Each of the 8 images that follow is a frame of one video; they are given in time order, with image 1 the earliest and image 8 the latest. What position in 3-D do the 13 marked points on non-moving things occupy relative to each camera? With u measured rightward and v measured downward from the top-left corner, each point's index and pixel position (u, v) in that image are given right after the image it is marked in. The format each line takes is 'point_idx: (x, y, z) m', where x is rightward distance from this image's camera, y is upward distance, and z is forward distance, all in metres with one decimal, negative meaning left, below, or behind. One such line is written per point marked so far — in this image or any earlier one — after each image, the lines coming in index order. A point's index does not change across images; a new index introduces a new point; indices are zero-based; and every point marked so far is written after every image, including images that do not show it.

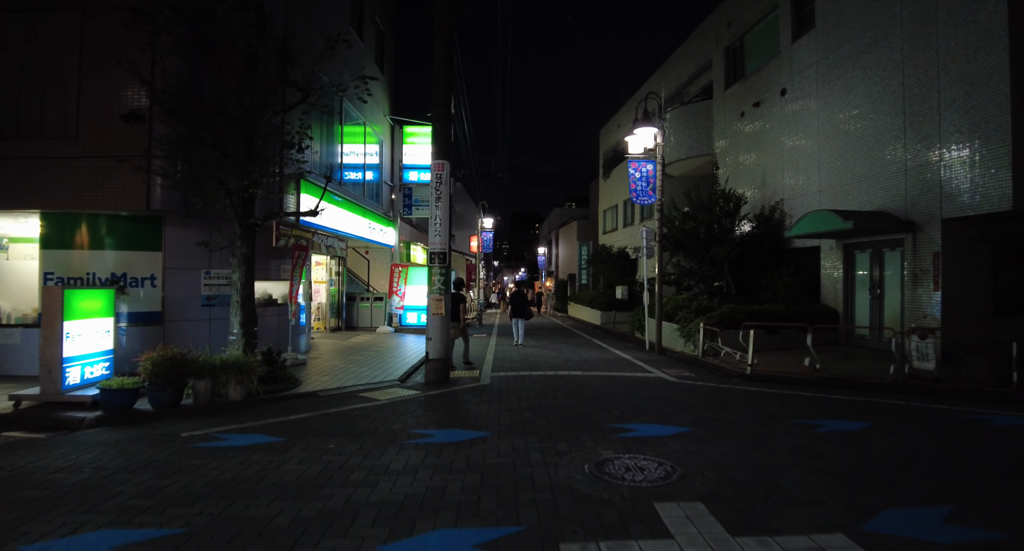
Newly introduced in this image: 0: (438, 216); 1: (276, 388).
0: (-1.3, +1.0, +8.5) m
1: (-3.8, -1.8, +8.0) m
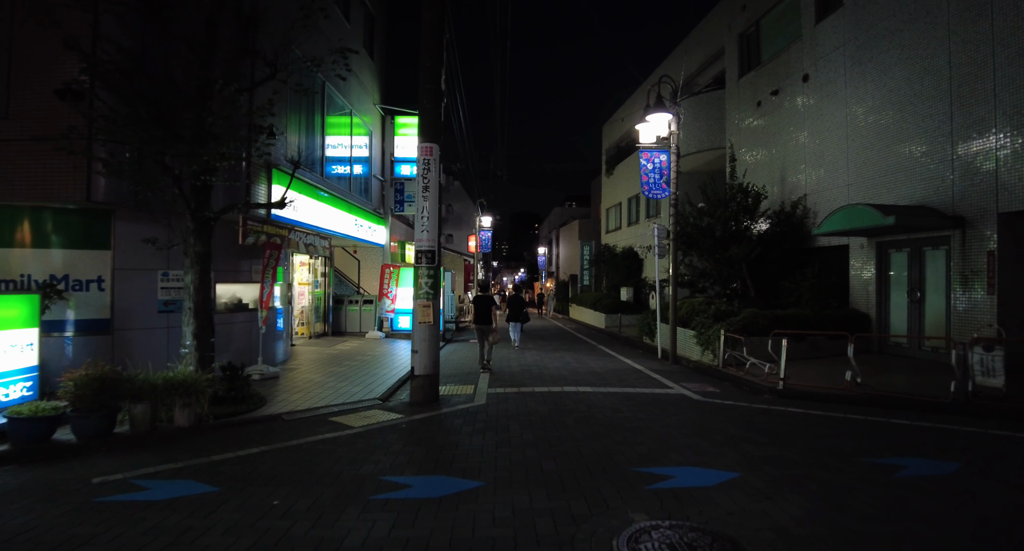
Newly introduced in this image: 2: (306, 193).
0: (-1.3, +1.0, +7.3) m
1: (-3.8, -1.9, +6.8) m
2: (-4.7, +1.9, +11.1) m
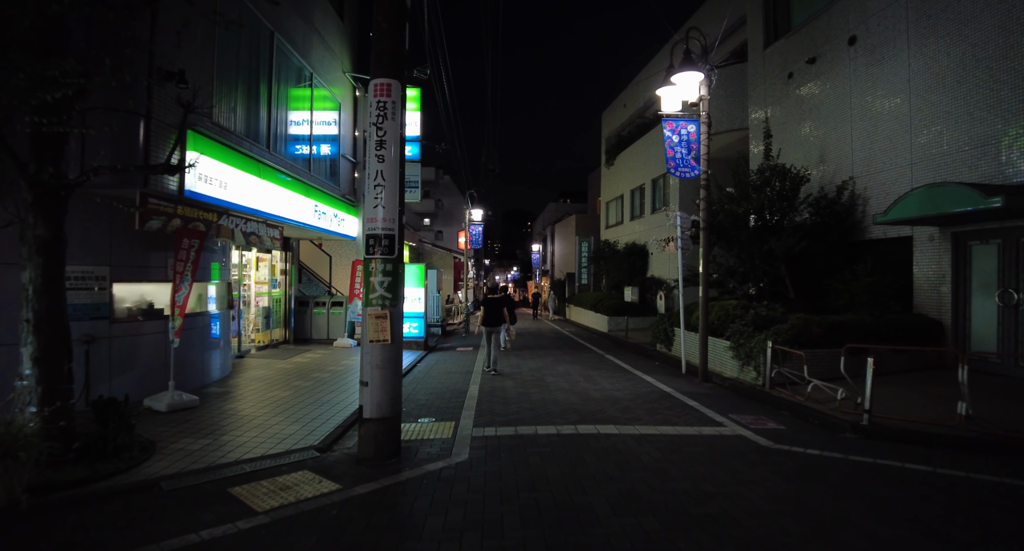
0: (-1.3, +1.0, +5.0) m
1: (-3.9, -1.8, +4.5) m
2: (-4.8, +1.9, +8.8) m
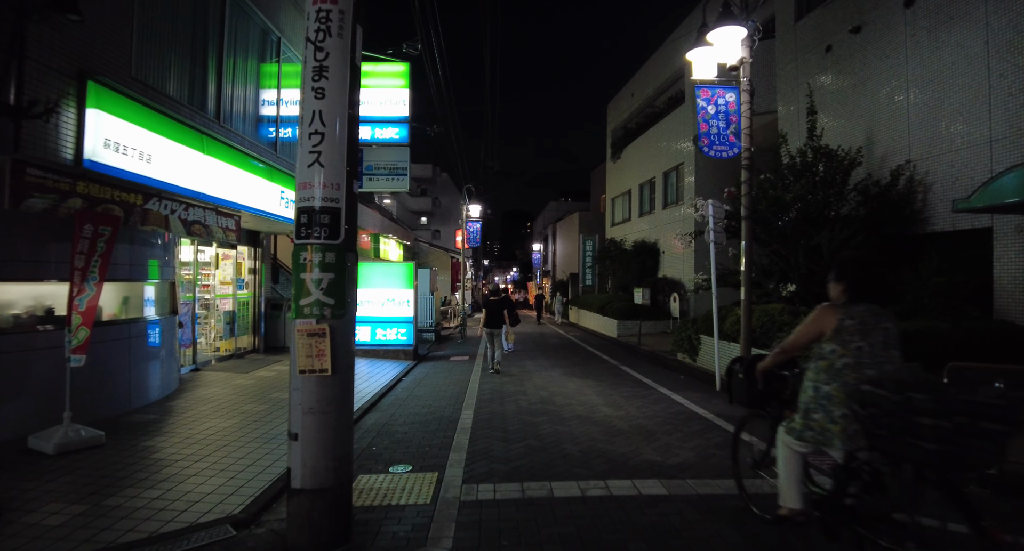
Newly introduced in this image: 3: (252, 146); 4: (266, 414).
0: (-1.3, +1.1, +3.3) m
1: (-3.8, -1.8, +2.8) m
2: (-4.7, +1.9, +7.1) m
3: (-5.0, +2.5, +9.5) m
4: (-3.5, -2.0, +7.1) m
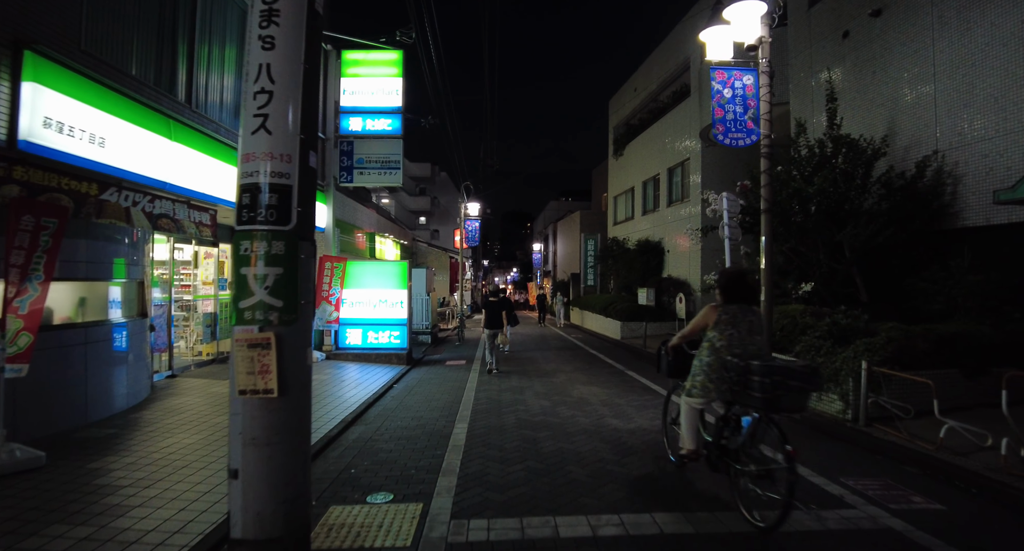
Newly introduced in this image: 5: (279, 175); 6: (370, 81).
0: (-1.3, +1.1, +2.7) m
1: (-3.9, -1.8, +2.1) m
2: (-4.8, +2.0, +6.5) m
3: (-5.0, +2.5, +8.9) m
4: (-3.5, -2.0, +6.4) m
5: (-1.2, +0.5, +2.6) m
6: (-3.4, +4.6, +11.7) m
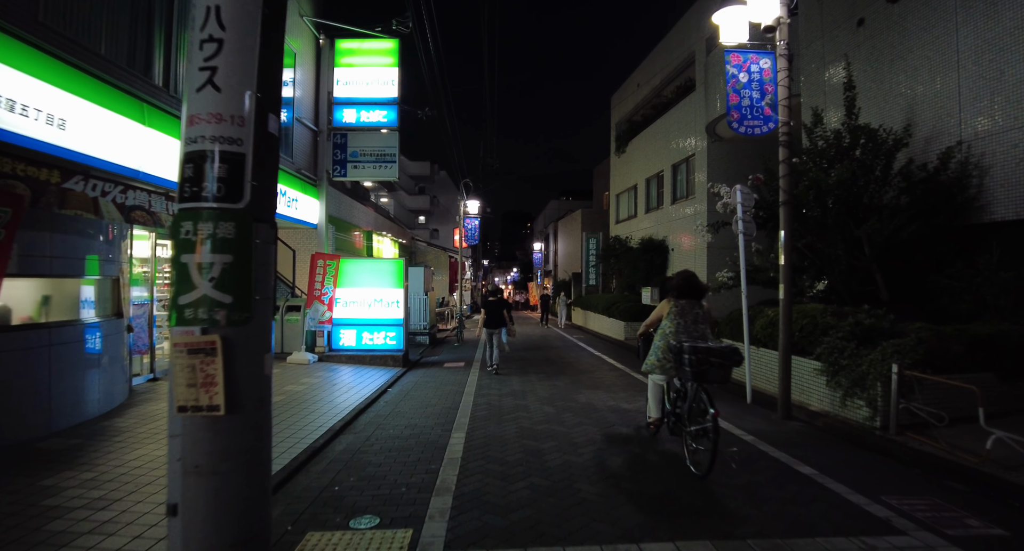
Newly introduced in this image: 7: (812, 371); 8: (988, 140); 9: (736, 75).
0: (-1.3, +1.1, +2.2) m
1: (-3.8, -1.7, +1.7) m
2: (-4.7, +2.0, +6.0) m
3: (-5.0, +2.6, +8.4) m
4: (-3.5, -1.9, +6.0) m
5: (-1.2, +0.6, +2.1) m
6: (-3.4, +4.7, +11.2) m
7: (+4.4, -1.4, +7.2) m
8: (+8.1, +2.3, +8.4) m
9: (+3.2, +2.9, +7.0) m
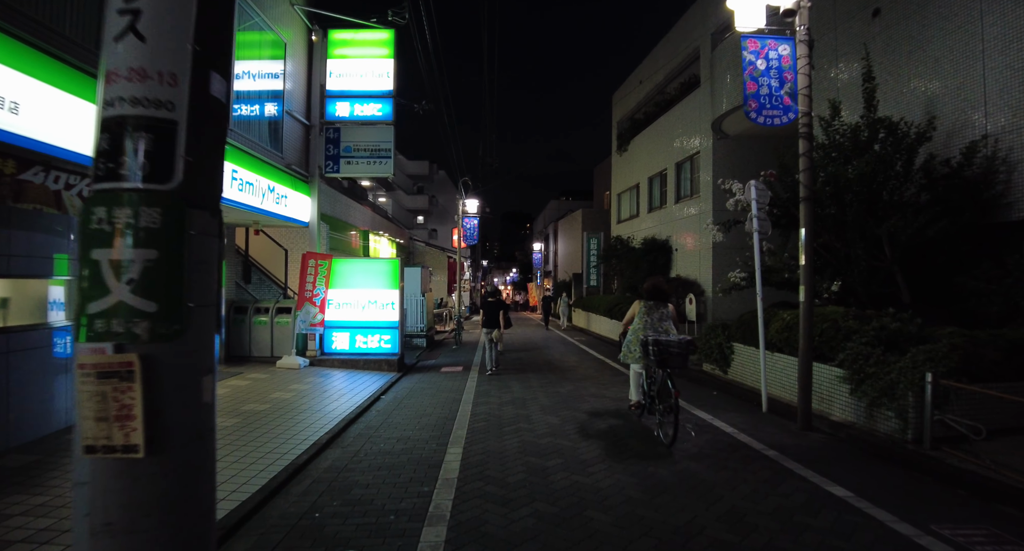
0: (-1.3, +1.1, +1.7) m
1: (-3.8, -1.7, +1.2) m
2: (-4.7, +2.0, +5.5) m
3: (-5.0, +2.5, +7.9) m
4: (-3.5, -1.9, +5.5) m
5: (-1.2, +0.6, +1.7) m
6: (-3.3, +4.7, +10.8) m
7: (+4.4, -1.4, +6.8) m
8: (+8.1, +2.3, +7.9) m
9: (+3.2, +2.9, +6.6) m
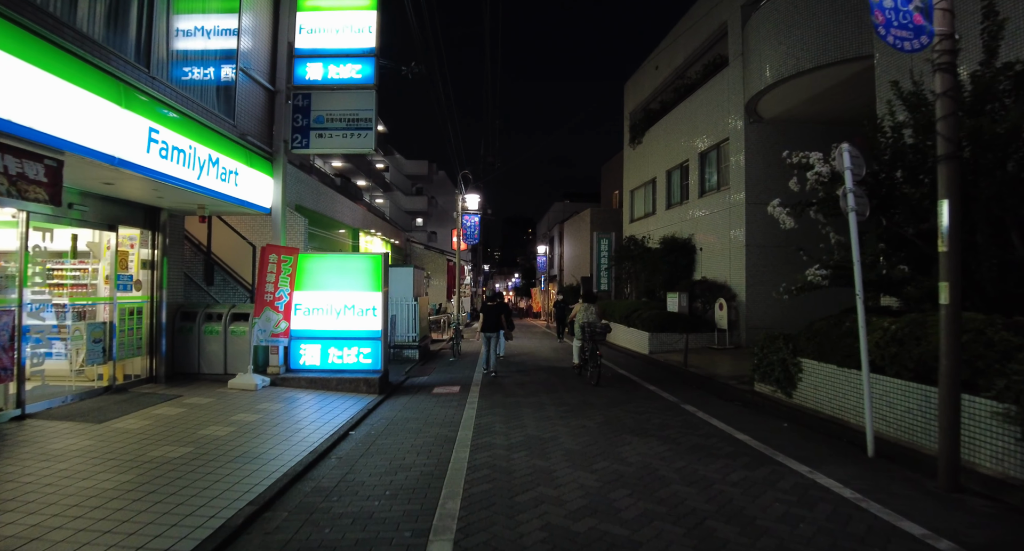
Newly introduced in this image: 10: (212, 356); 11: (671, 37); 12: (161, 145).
0: (-1.2, +1.3, -0.2) m
1: (-3.7, -1.6, -0.8) m
2: (-4.6, +2.1, +3.6) m
3: (-4.9, +2.6, +6.0) m
4: (-3.4, -1.9, +3.5) m
5: (-1.1, +0.7, -0.3) m
6: (-3.2, +4.7, +8.8) m
7: (+4.6, -1.3, +4.8) m
8: (+8.2, +2.3, +5.9) m
9: (+3.4, +2.9, +4.6) m
10: (-5.4, -1.4, +8.9) m
11: (+6.4, +9.6, +20.0) m
12: (-4.5, +1.7, +6.4) m
